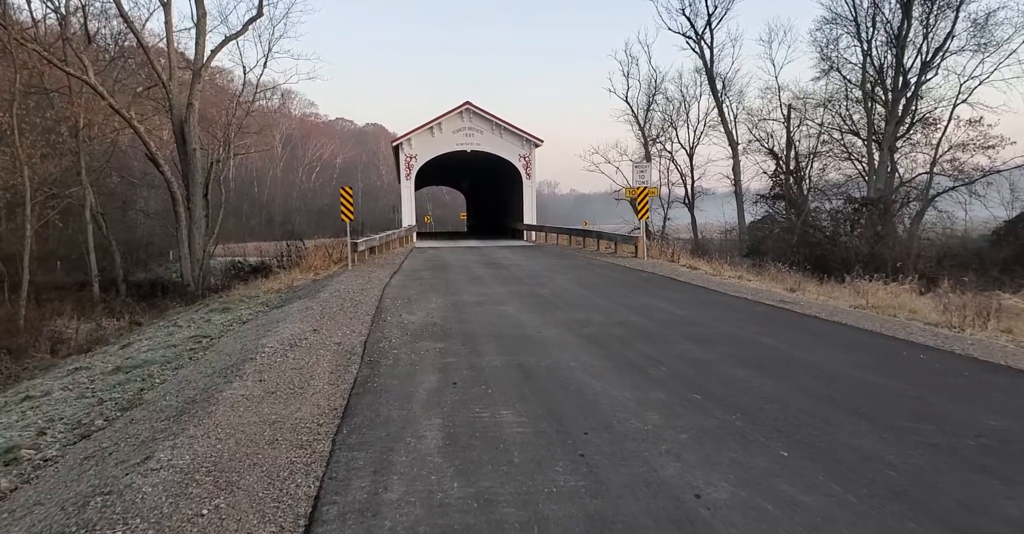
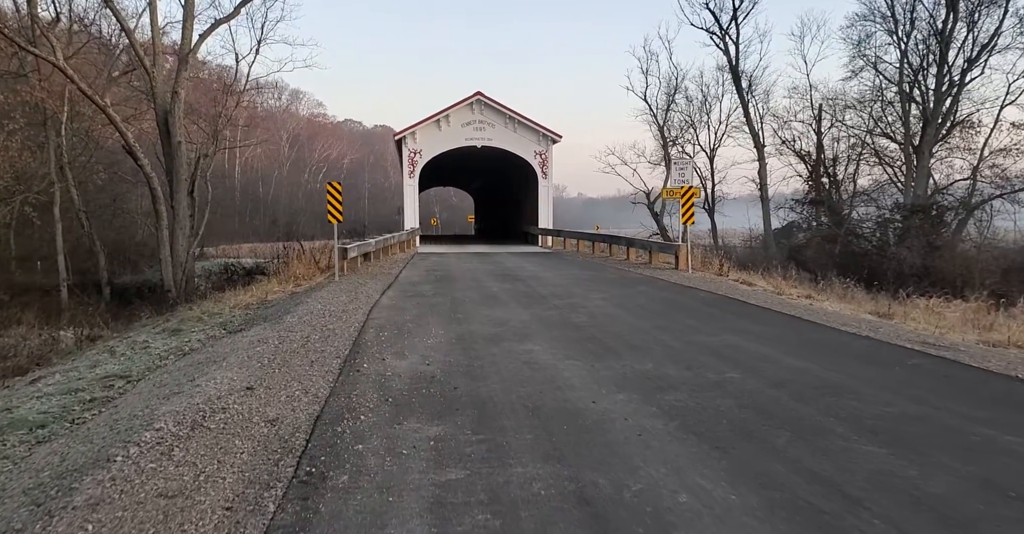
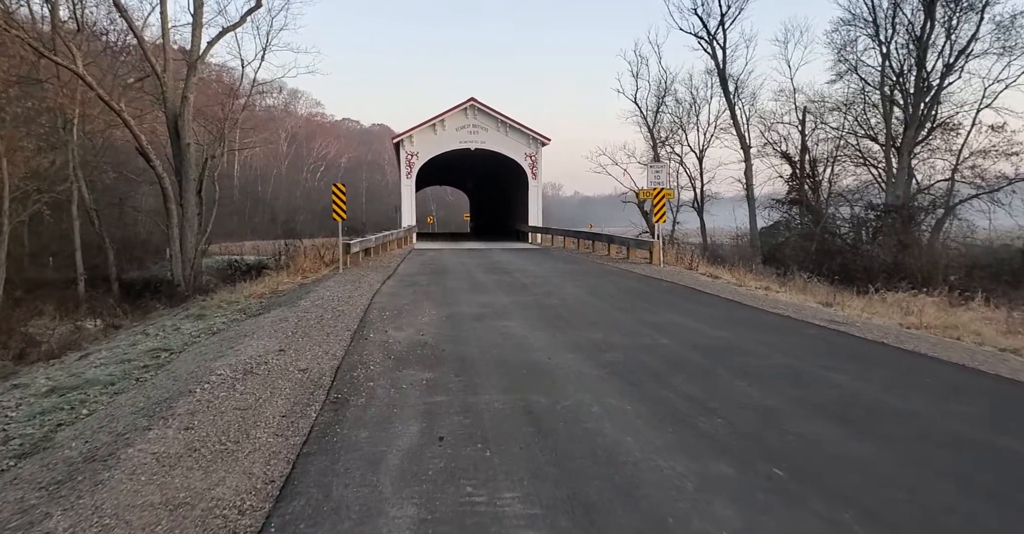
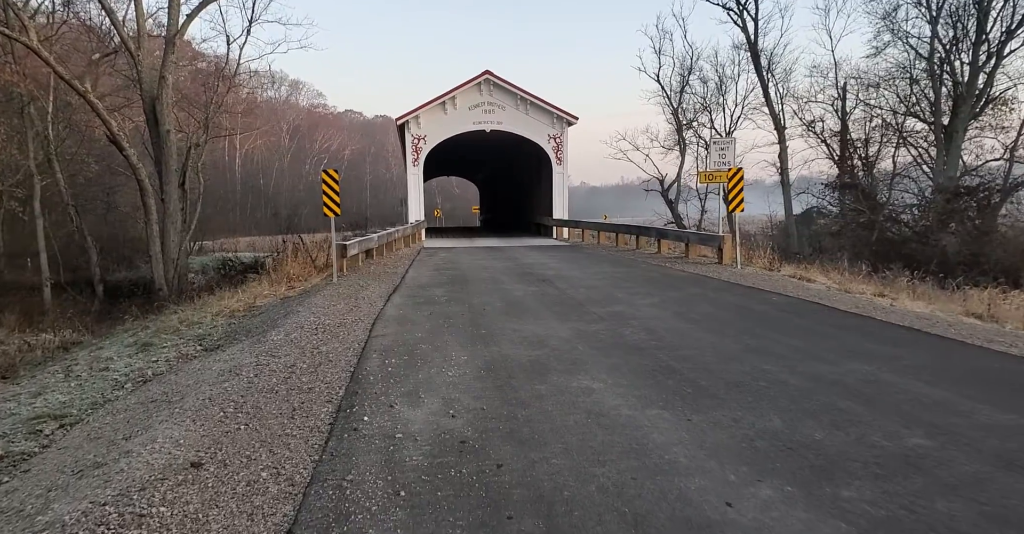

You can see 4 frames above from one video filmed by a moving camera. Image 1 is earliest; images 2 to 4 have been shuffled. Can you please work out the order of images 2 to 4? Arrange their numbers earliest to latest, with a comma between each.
3, 2, 4
